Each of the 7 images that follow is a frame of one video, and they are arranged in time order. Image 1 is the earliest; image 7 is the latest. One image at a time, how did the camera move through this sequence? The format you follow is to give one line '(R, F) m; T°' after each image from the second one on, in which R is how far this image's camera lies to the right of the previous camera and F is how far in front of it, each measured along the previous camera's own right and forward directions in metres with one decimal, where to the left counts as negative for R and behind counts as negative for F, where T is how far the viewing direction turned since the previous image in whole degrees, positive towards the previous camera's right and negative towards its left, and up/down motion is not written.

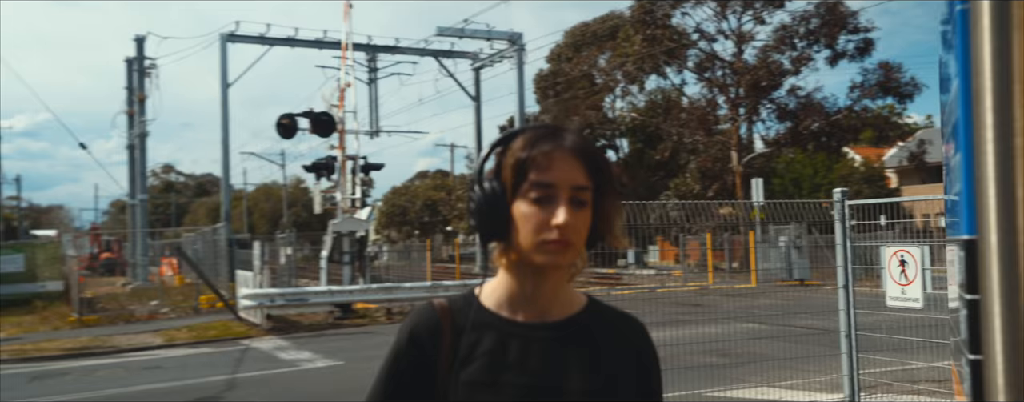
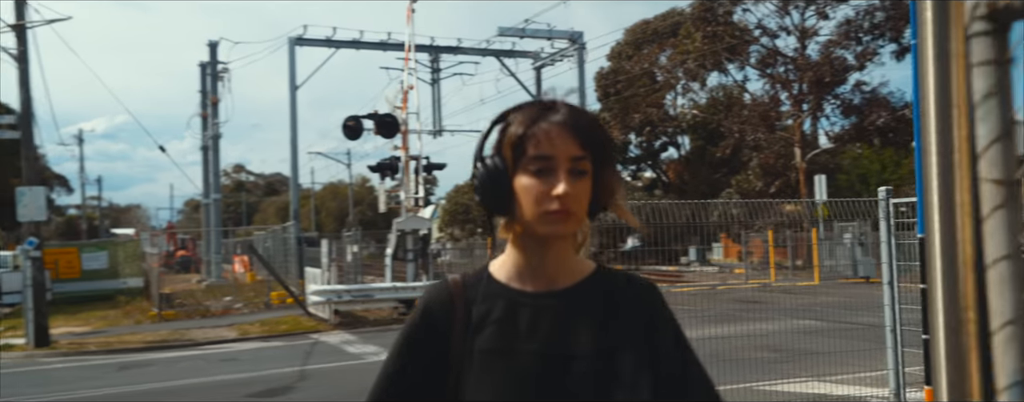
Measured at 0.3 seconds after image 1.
(+0.1, -0.3) m; -4°
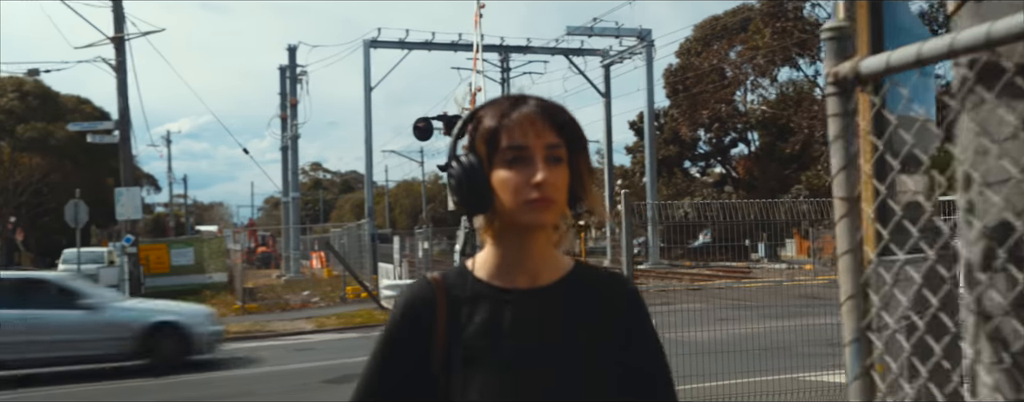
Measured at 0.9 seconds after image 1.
(+0.2, -0.6) m; -5°
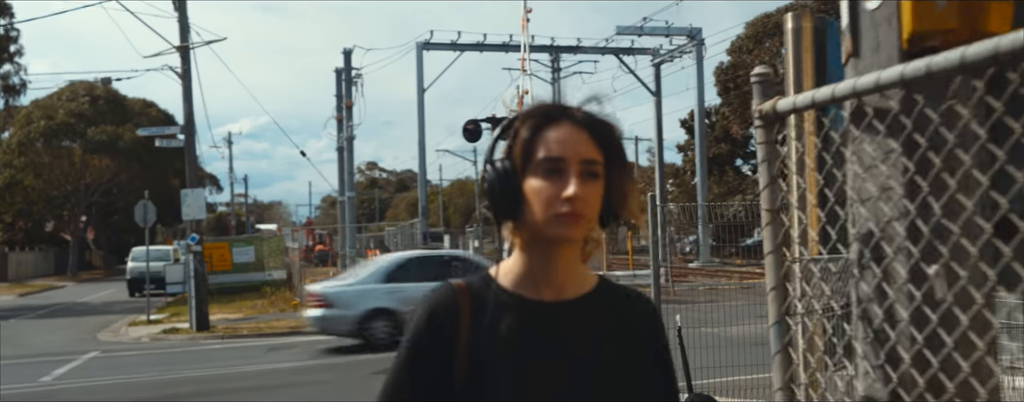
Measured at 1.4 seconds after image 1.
(+0.2, -0.5) m; -4°
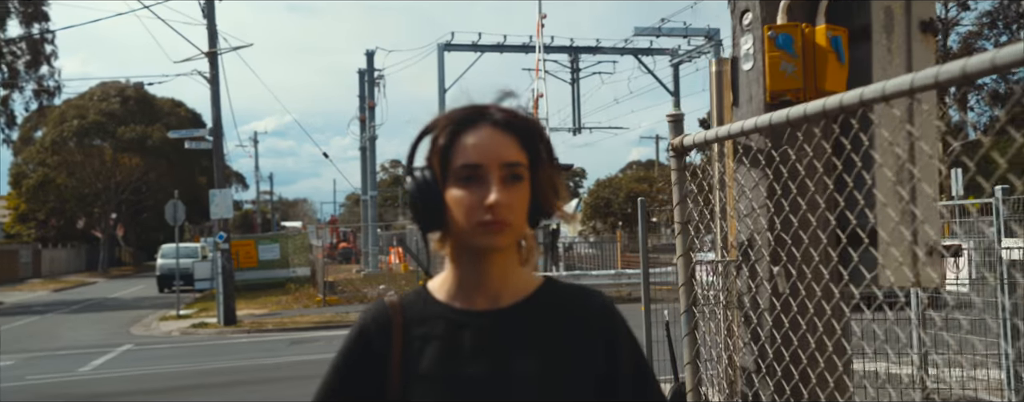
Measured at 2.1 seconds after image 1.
(+0.2, -0.6) m; -2°
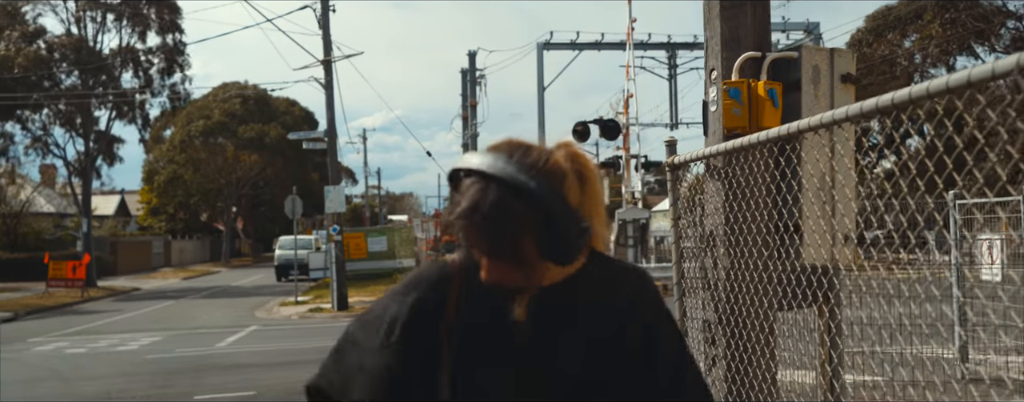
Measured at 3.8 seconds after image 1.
(+0.3, -1.1) m; -7°
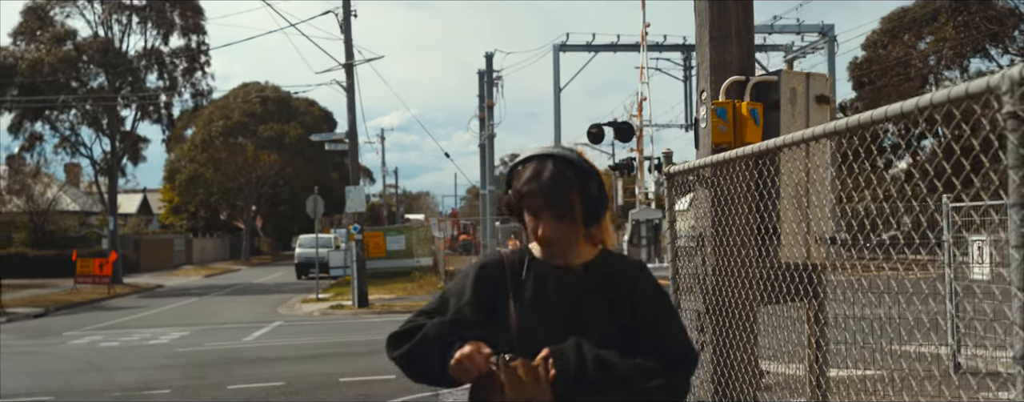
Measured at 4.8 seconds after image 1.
(0.0, -0.5) m; -1°
